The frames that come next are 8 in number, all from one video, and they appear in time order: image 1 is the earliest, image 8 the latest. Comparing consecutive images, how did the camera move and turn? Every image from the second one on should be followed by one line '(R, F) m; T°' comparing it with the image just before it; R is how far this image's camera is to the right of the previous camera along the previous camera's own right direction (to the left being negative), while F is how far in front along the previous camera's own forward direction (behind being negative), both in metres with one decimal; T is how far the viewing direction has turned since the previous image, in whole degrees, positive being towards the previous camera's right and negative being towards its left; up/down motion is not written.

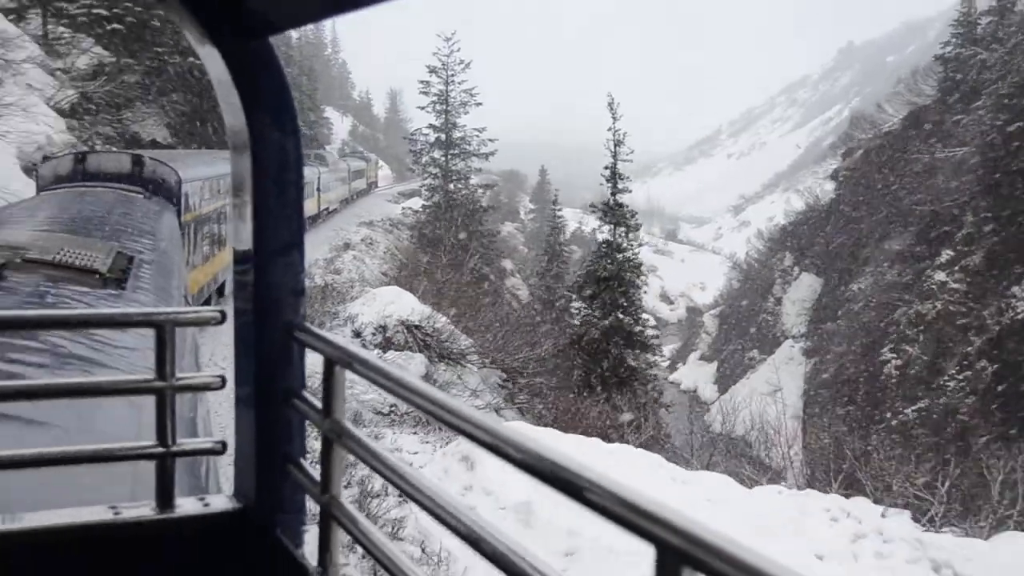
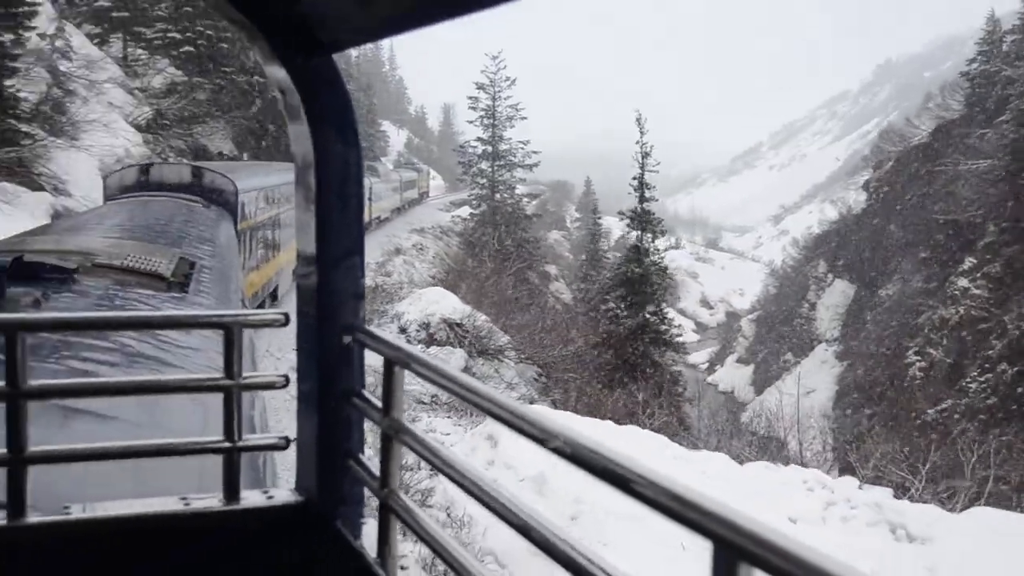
(-0.1, -0.1) m; -1°
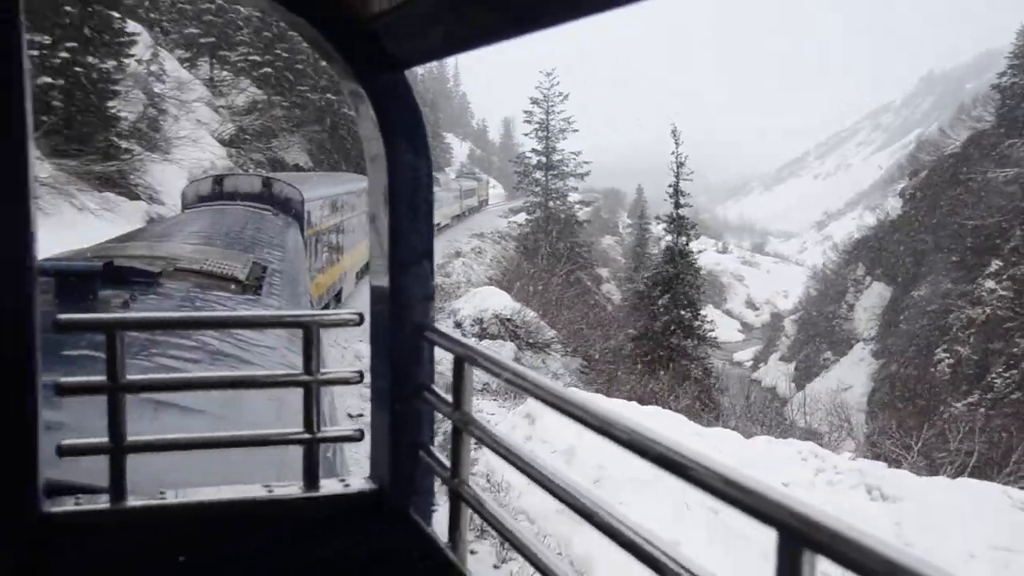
(-0.2, -0.2) m; -1°
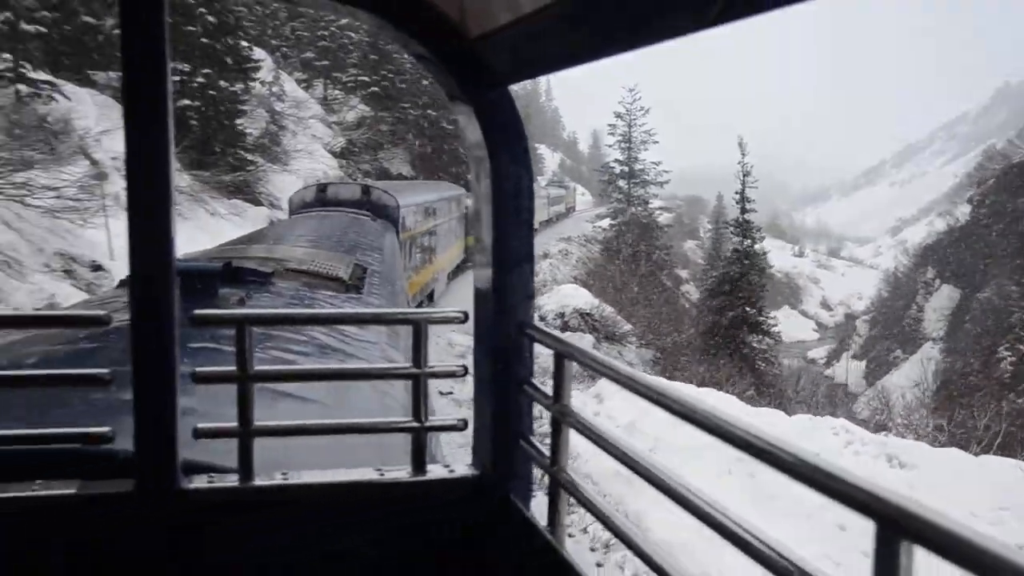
(-0.3, -0.2) m; -2°
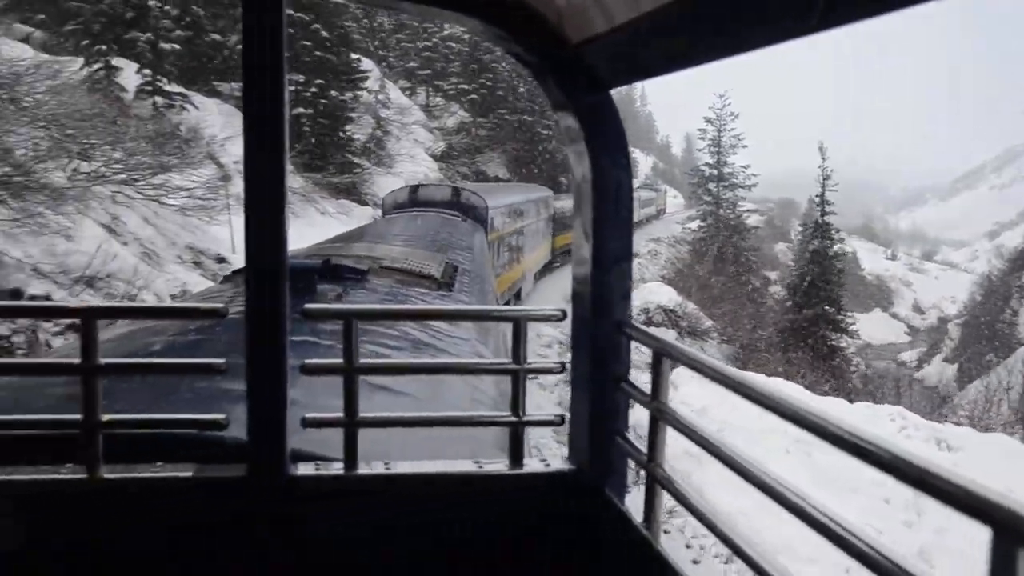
(-0.3, -0.1) m; -2°
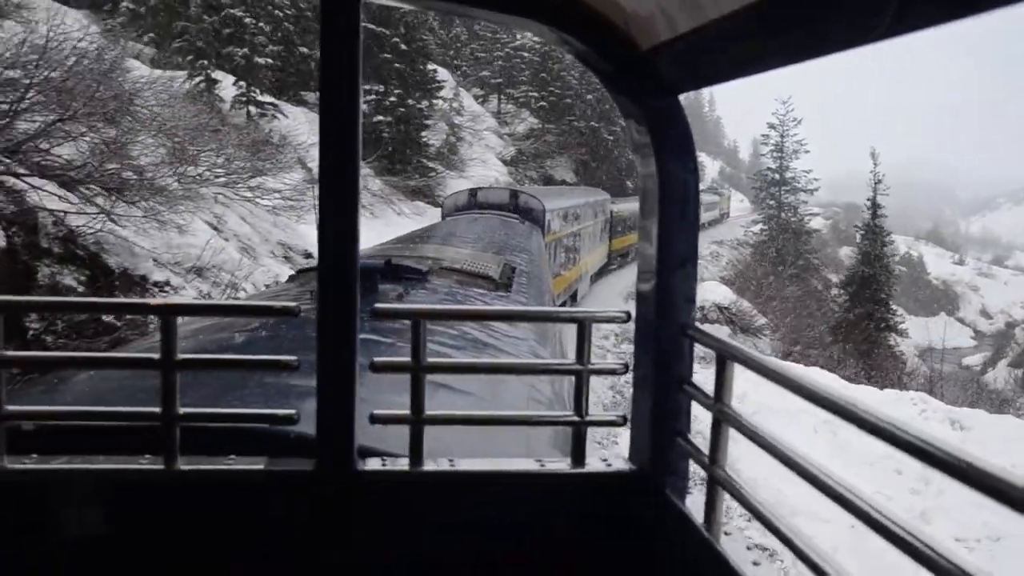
(-0.2, 0.0) m; -1°
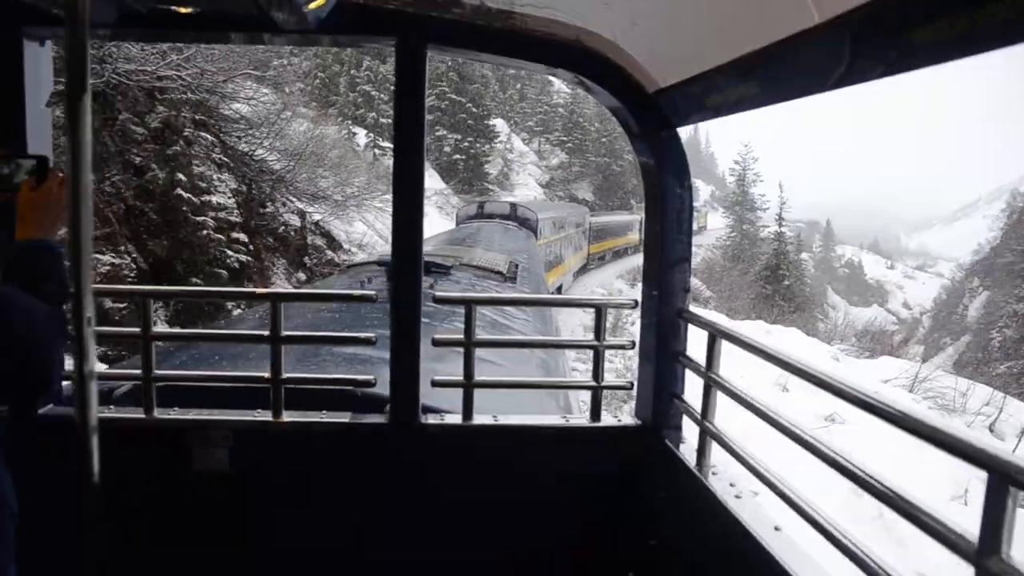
(-0.2, -0.8) m; +1°
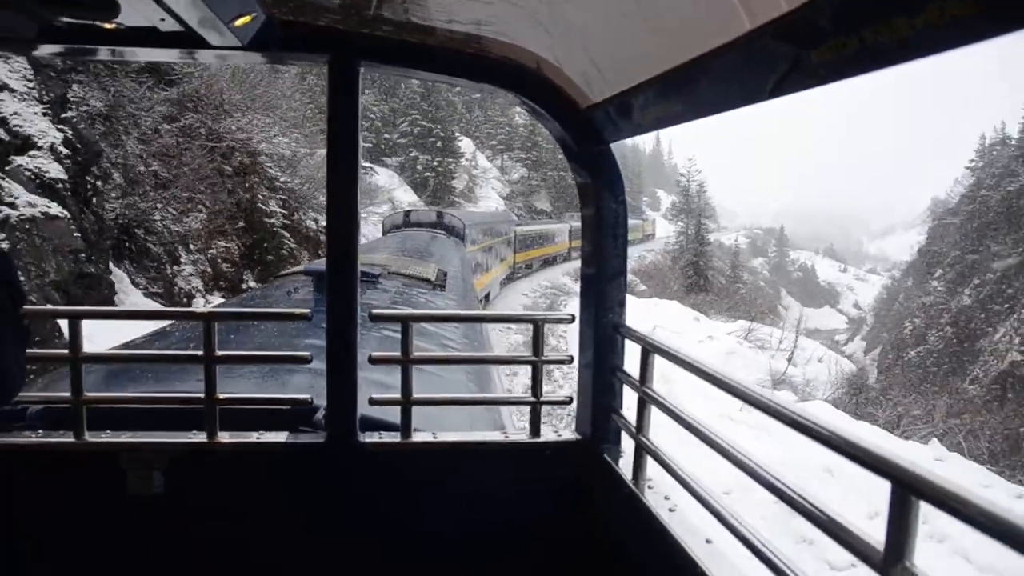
(+0.3, 0.0) m; 0°
